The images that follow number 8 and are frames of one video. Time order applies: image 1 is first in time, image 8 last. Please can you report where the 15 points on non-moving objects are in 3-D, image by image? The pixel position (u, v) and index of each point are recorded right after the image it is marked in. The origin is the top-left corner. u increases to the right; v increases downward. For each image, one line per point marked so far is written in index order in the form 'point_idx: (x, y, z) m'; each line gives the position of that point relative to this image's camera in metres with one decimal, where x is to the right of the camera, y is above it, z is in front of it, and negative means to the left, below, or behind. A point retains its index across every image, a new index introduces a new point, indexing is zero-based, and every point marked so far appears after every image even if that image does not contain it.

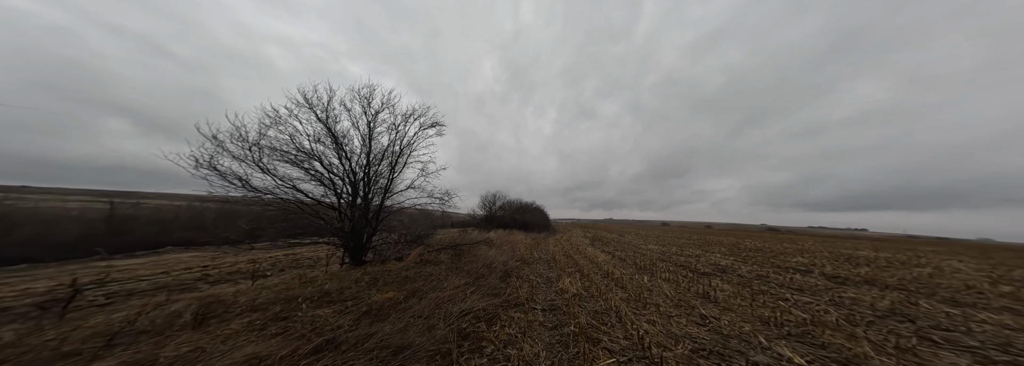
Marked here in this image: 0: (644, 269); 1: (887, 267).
0: (+6.0, -3.8, +8.7) m
1: (+17.1, -3.8, +8.8) m
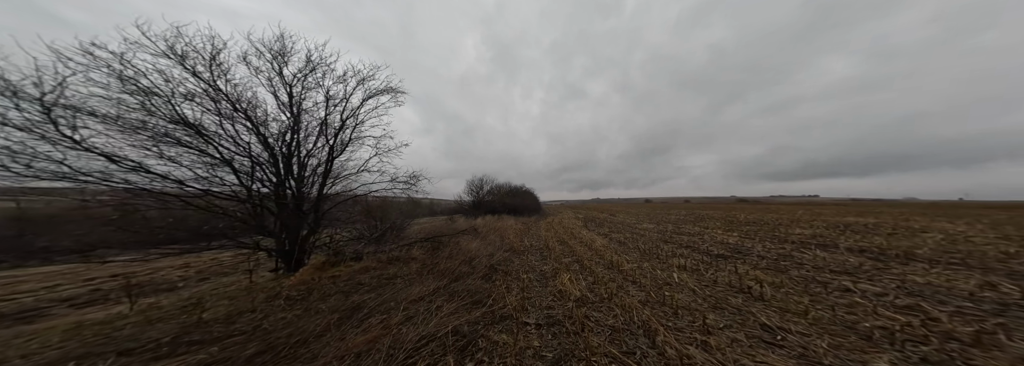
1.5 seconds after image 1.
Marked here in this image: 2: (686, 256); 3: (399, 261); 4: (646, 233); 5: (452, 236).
0: (+5.5, -2.7, +7.6) m
1: (+16.5, -2.2, +8.3) m
2: (+6.3, -2.6, +7.0) m
3: (-4.2, -2.9, +7.2) m
4: (+8.5, -3.1, +12.4) m
5: (-3.4, -2.9, +10.8) m
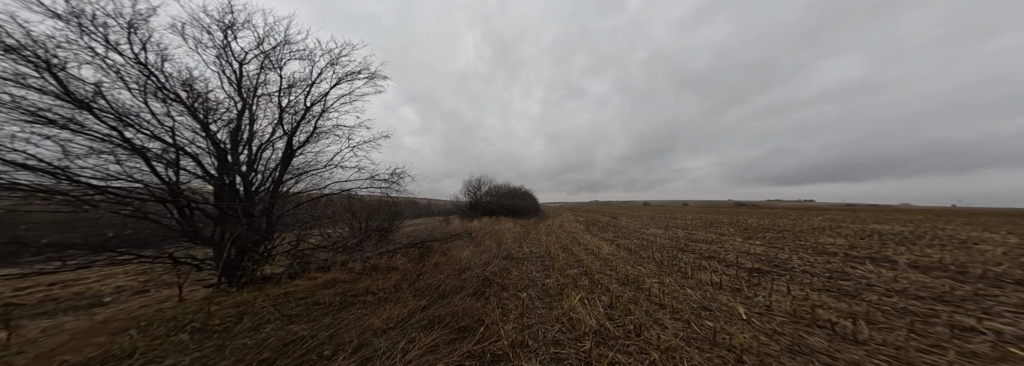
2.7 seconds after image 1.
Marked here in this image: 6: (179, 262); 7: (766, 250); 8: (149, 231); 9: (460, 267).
0: (+5.4, -2.8, +6.6) m
1: (+16.5, -2.4, +7.4) m
2: (+6.2, -2.6, +6.0) m
3: (-4.2, -2.8, +6.1) m
4: (+8.4, -3.2, +11.4) m
5: (-3.4, -2.9, +9.8) m
6: (-6.5, -1.6, +3.7) m
7: (+10.1, -2.6, +7.7) m
8: (-6.1, -0.8, +3.2) m
9: (-1.8, -2.9, +6.9) m
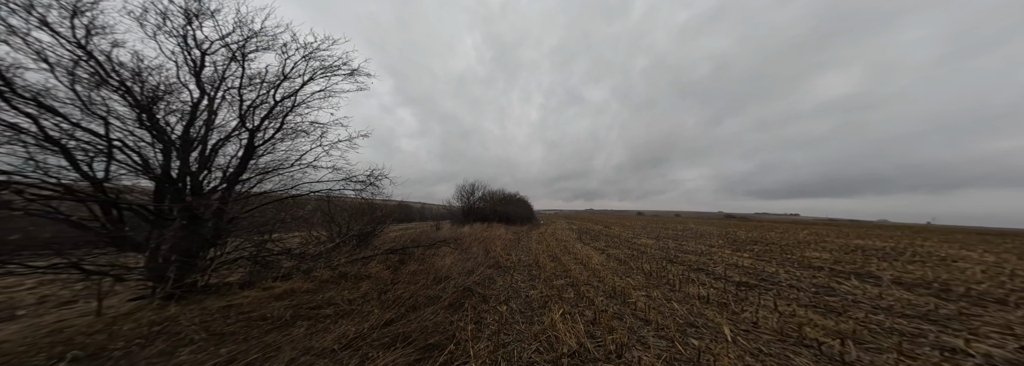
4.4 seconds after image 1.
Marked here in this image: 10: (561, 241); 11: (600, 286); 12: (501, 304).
0: (+4.8, -3.1, +6.4) m
1: (+15.9, -3.0, +7.5) m
2: (+5.7, -2.9, +5.8) m
3: (-4.8, -2.8, +5.7) m
4: (+7.8, -3.8, +11.2) m
5: (-4.1, -3.1, +9.3) m
6: (-7.0, -1.5, +3.3) m
7: (+9.5, -3.1, +7.6) m
8: (-6.5, -0.7, +2.8) m
9: (-2.4, -3.1, +6.5) m
10: (+3.9, -4.7, +15.6) m
11: (+2.7, -3.2, +5.9) m
12: (-0.3, -3.2, +5.1) m
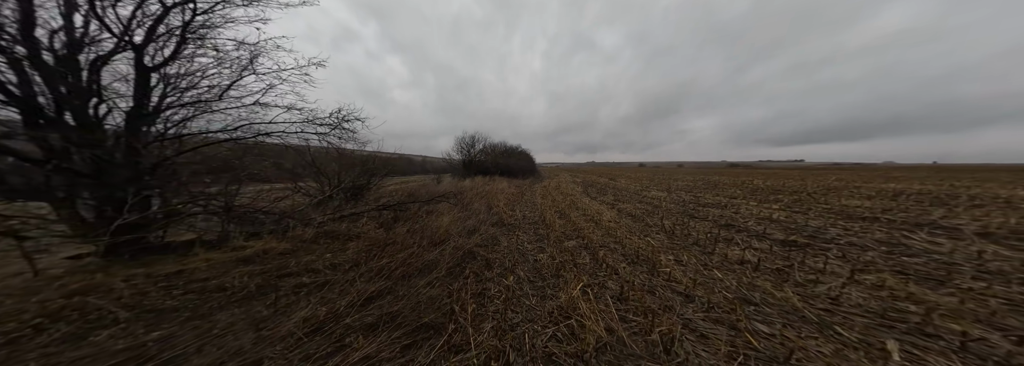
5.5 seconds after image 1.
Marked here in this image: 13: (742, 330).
0: (+5.0, -1.5, +5.6) m
1: (+16.1, -1.0, +6.5) m
2: (+5.9, -1.5, +5.1) m
3: (-4.6, -1.6, +5.0) m
4: (+8.0, -1.0, +10.5) m
5: (-3.9, -1.0, +8.6) m
6: (-6.8, -0.9, +2.4) m
7: (+9.7, -1.1, +6.8) m
8: (-6.4, -0.3, +1.8) m
9: (-2.2, -1.6, +5.8) m
10: (+4.1, -0.9, +15.0) m
11: (+2.9, -1.8, +5.3) m
12: (-0.1, -2.0, +4.5) m
13: (+2.8, -1.8, +2.4) m
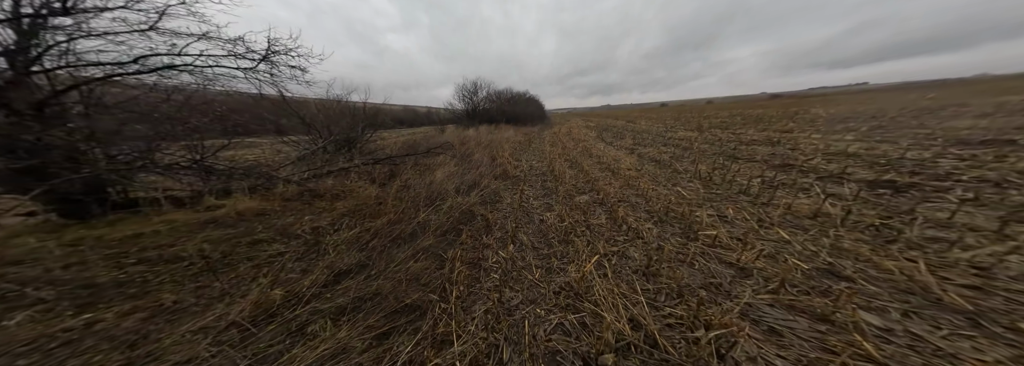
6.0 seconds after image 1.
0: (+5.1, -0.1, +4.6) m
1: (+16.1, +1.0, +4.7) m
2: (+5.9, -0.2, +4.0) m
3: (-4.6, -0.6, +4.5) m
4: (+8.2, +1.7, +9.0) m
5: (-3.7, +0.9, +7.8) m
6: (-6.9, -0.7, +2.0) m
7: (+9.8, +0.7, +5.3) m
8: (-6.6, -0.2, +1.2) m
9: (-2.1, -0.4, +5.2) m
10: (+4.6, +2.9, +13.5) m
11: (+2.9, -0.5, +4.4) m
12: (-0.1, -1.0, +3.9) m
13: (+2.8, -1.3, +1.7) m
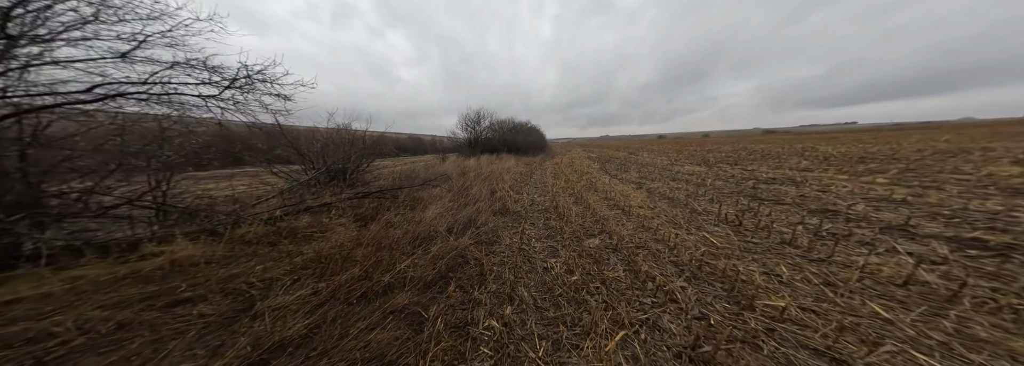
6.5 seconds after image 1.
0: (+5.1, -1.1, +3.9) m
1: (+16.1, -0.3, +4.1) m
2: (+5.9, -1.1, +3.3) m
3: (-4.6, -1.3, +3.8) m
4: (+8.3, 0.0, +8.5) m
5: (-3.7, -0.3, +7.3) m
6: (-7.0, -1.0, +1.3) m
7: (+9.8, -0.5, +4.7) m
8: (-6.6, -0.4, +0.6) m
9: (-2.1, -1.2, +4.5) m
10: (+4.7, +0.7, +13.2) m
11: (+2.9, -1.4, +3.7) m
12: (-0.1, -1.8, +3.2) m
13: (+2.7, -1.8, +0.9) m
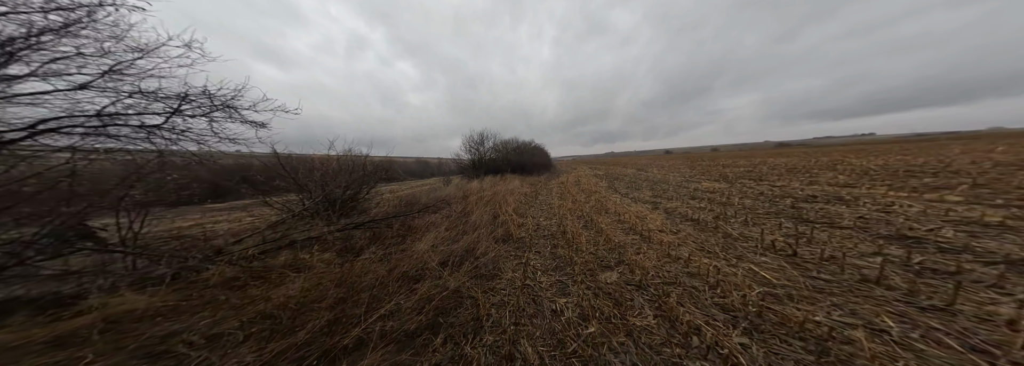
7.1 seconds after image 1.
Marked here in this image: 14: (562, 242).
0: (+5.0, -1.4, +3.1) m
1: (+16.1, -0.4, +3.0) m
2: (+5.8, -1.3, +2.5) m
3: (-4.6, -1.9, +3.3) m
4: (+8.4, -0.7, +7.6) m
5: (-3.5, -1.1, +6.9) m
6: (-7.1, -1.3, +0.9) m
7: (+9.8, -0.8, +3.8) m
8: (-6.7, -0.7, +0.2) m
9: (-2.1, -1.8, +3.9) m
10: (+5.0, -0.6, +12.5) m
11: (+2.9, -1.7, +2.9) m
12: (-0.1, -2.2, +2.5) m
13: (+2.6, -1.9, +0.1) m
14: (+1.4, -1.7, +5.6) m
